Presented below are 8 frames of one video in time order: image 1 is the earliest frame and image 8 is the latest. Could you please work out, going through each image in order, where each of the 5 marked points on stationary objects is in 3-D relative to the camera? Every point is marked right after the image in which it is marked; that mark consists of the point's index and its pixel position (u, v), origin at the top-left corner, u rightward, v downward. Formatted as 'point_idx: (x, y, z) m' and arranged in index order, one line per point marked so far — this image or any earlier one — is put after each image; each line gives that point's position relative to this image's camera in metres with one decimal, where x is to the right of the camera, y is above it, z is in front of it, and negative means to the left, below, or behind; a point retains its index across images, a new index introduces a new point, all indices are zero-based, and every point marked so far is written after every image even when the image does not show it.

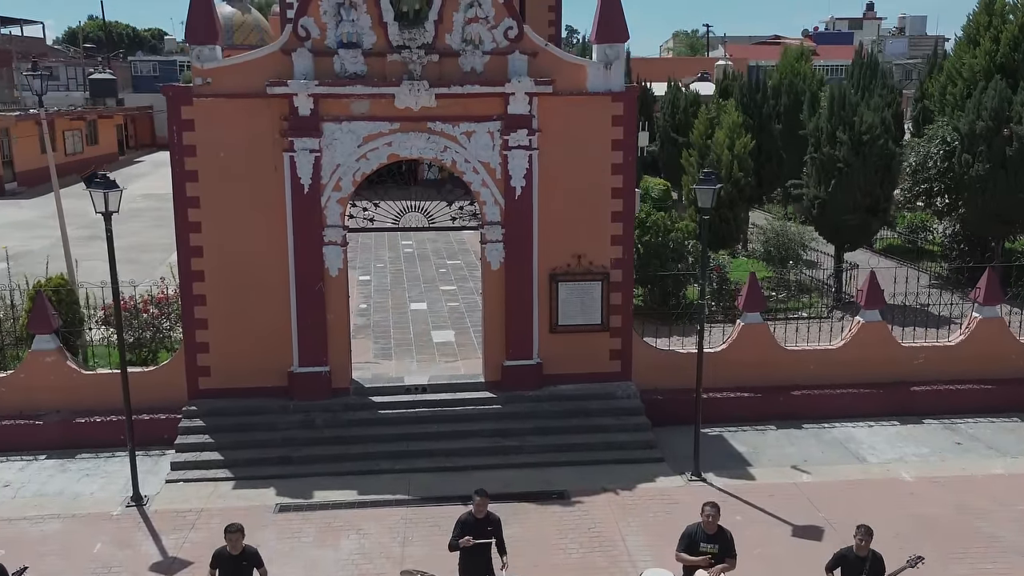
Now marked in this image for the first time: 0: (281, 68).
0: (-2.3, +2.2, +9.3) m
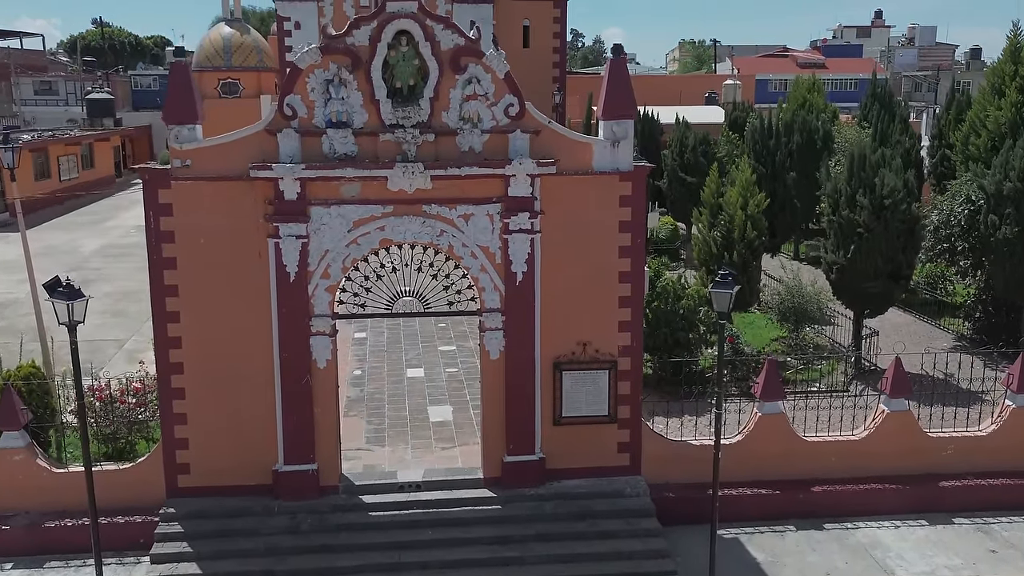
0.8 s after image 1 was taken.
0: (-2.3, +1.3, +8.7) m
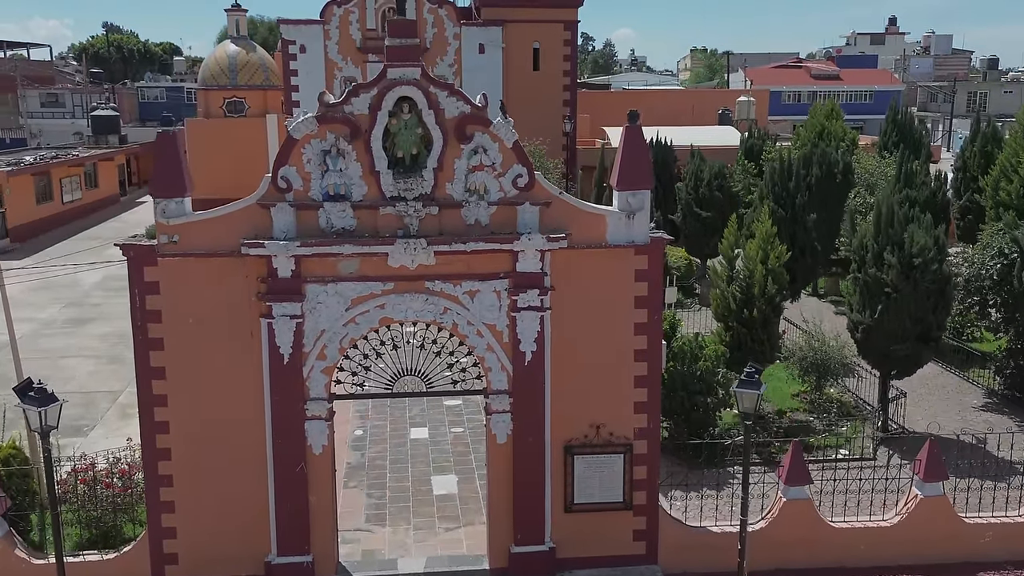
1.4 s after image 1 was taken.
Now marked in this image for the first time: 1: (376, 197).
0: (-2.2, +0.6, +8.1) m
1: (-1.2, +0.8, +8.2) m
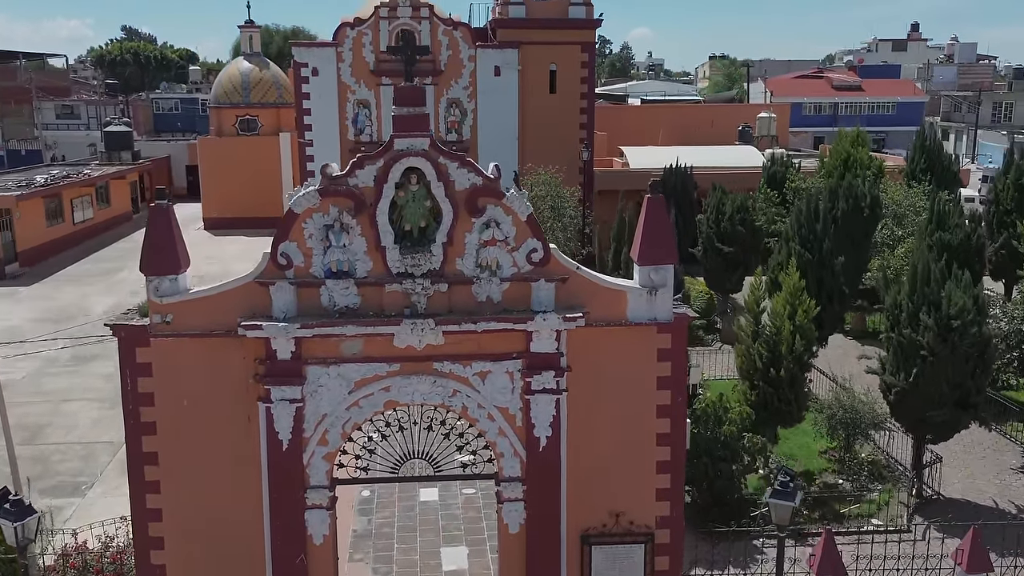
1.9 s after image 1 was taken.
0: (-2.1, -0.1, +7.7) m
1: (-1.1, +0.1, +7.7) m
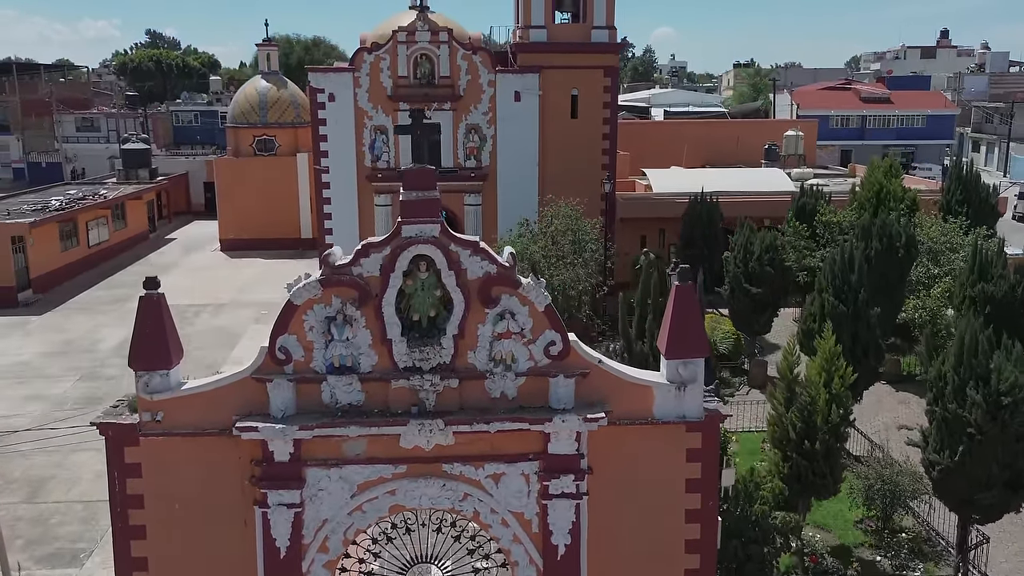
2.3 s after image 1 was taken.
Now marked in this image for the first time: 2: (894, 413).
0: (-2.0, -0.8, +7.1) m
1: (-1.0, -0.6, +7.1) m
2: (+6.5, -2.1, +15.6) m
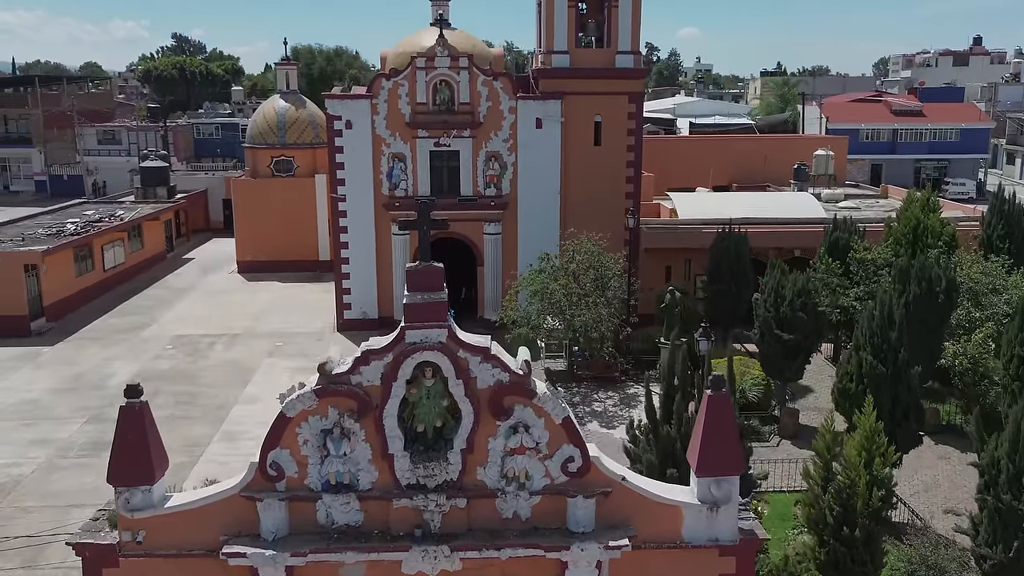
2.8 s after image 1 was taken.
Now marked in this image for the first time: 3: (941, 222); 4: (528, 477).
0: (-1.9, -1.6, +6.5) m
1: (-0.9, -1.4, +6.5) m
2: (+6.8, -2.9, +14.8) m
3: (+8.9, +1.4, +19.2) m
4: (+0.1, -1.3, +6.5) m
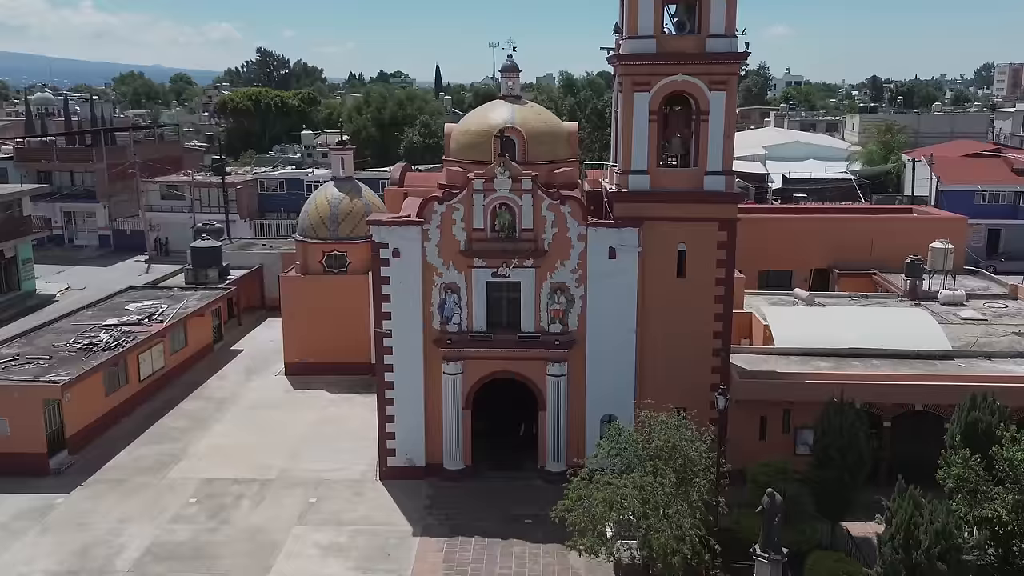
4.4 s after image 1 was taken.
0: (-1.9, -4.8, +3.7) m
1: (-0.9, -4.6, +3.6) m
2: (+7.4, -6.3, +11.2) m
3: (+10.1, -2.0, +15.4) m
4: (+0.1, -4.6, +3.5) m
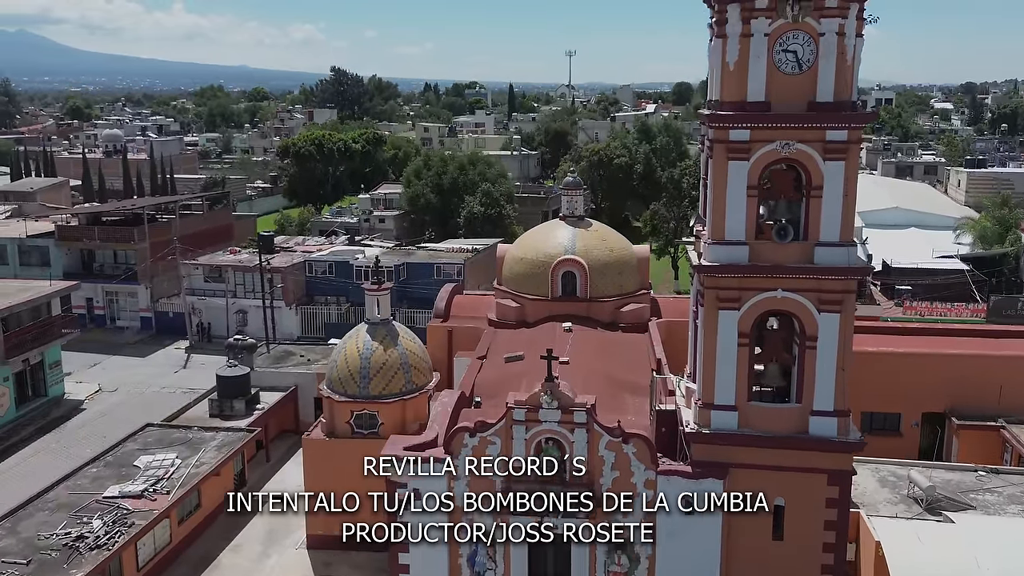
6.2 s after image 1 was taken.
0: (-2.4, -9.1, -0.1) m
1: (-1.4, -8.9, -0.3) m
2: (+7.5, -10.7, +6.6) m
3: (+10.5, -6.5, +10.6) m
4: (-0.4, -8.9, -0.4) m
